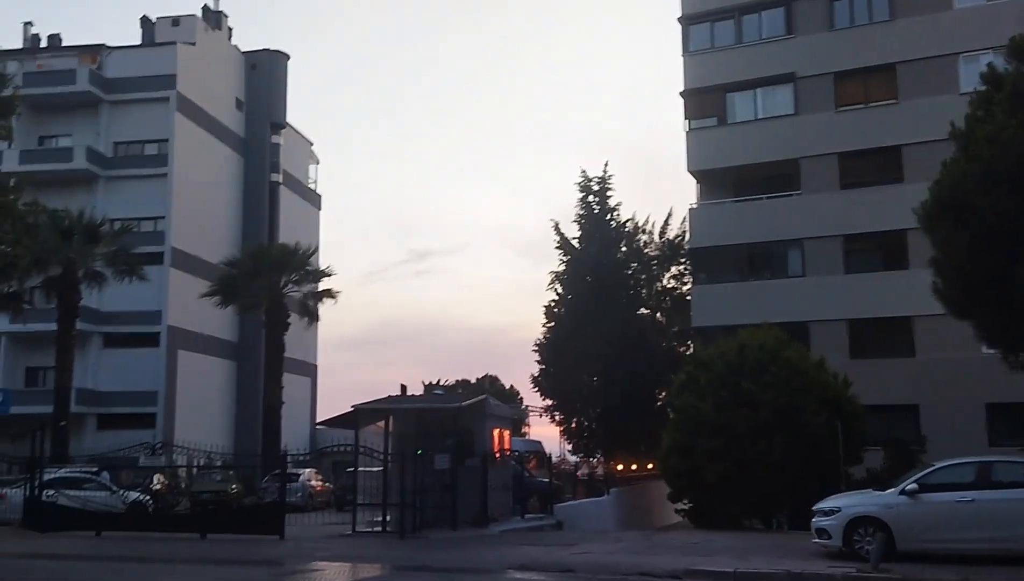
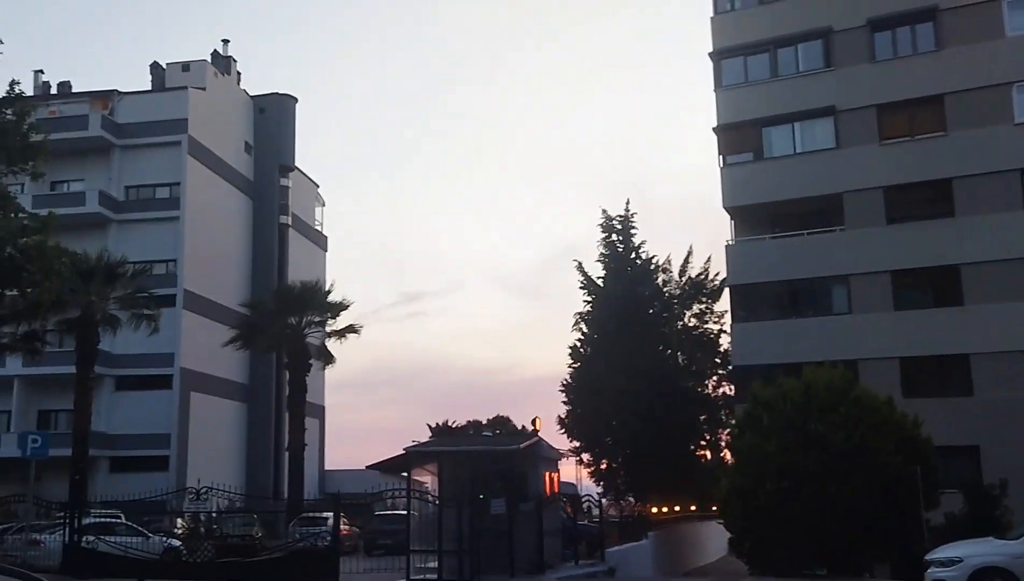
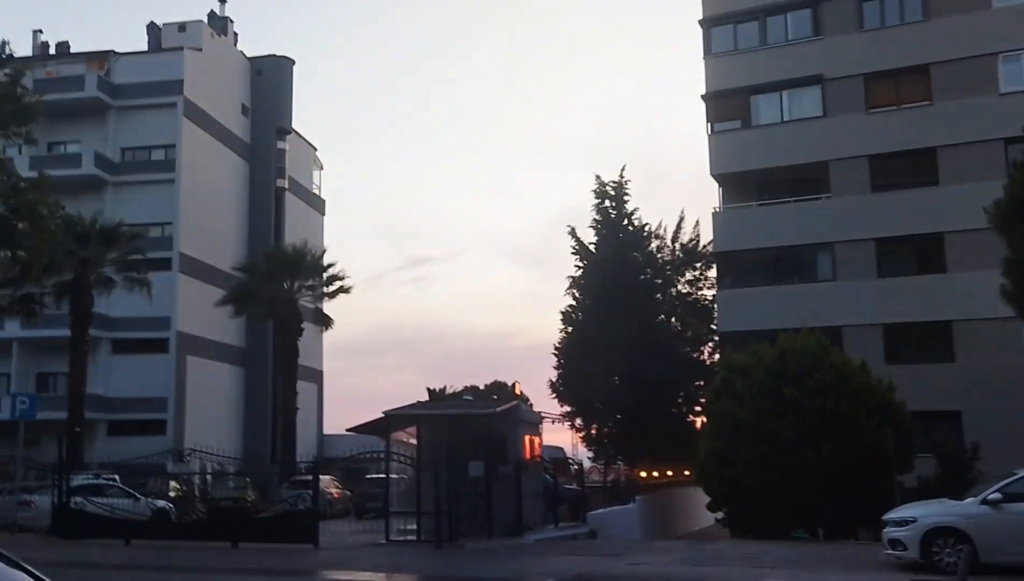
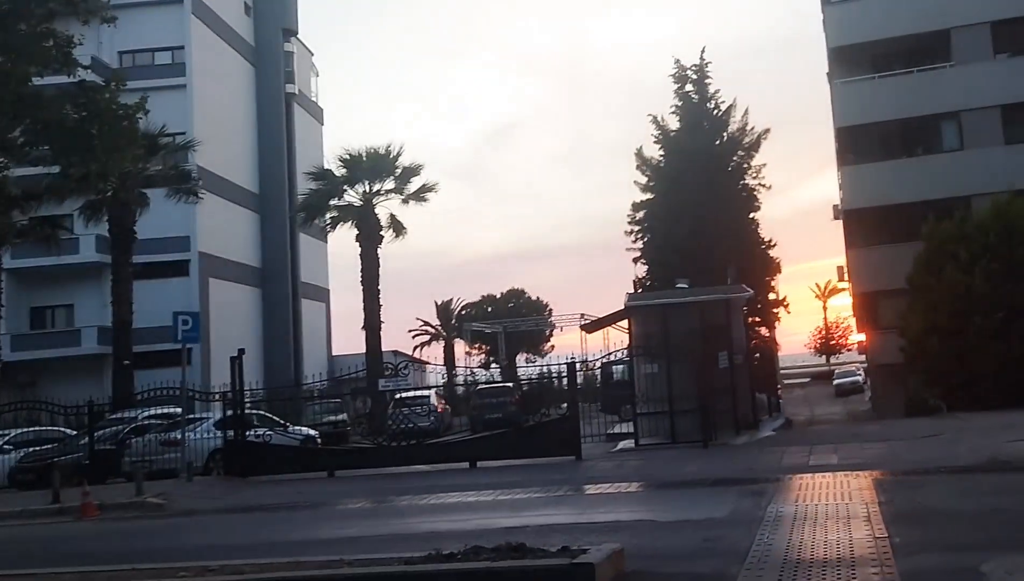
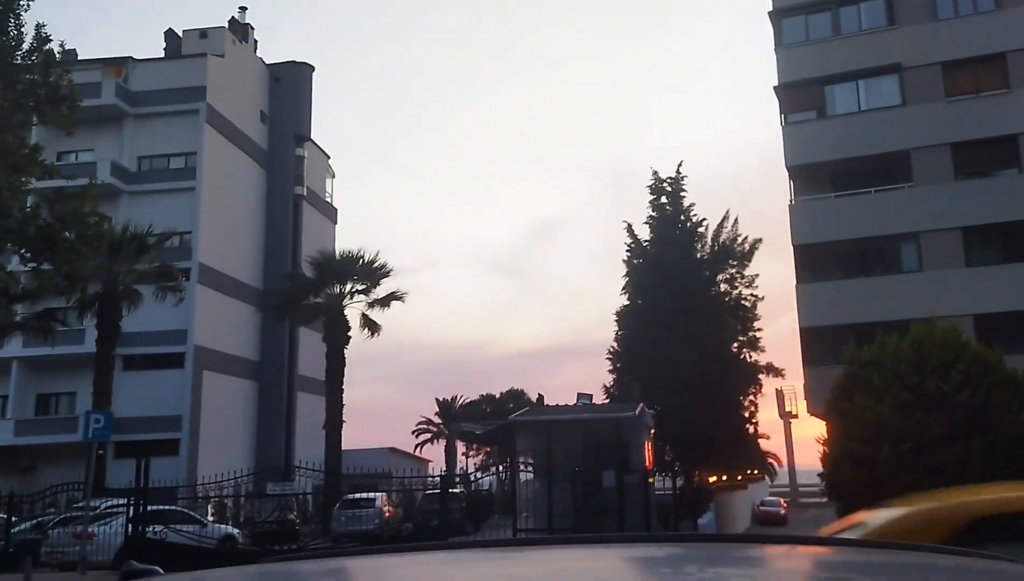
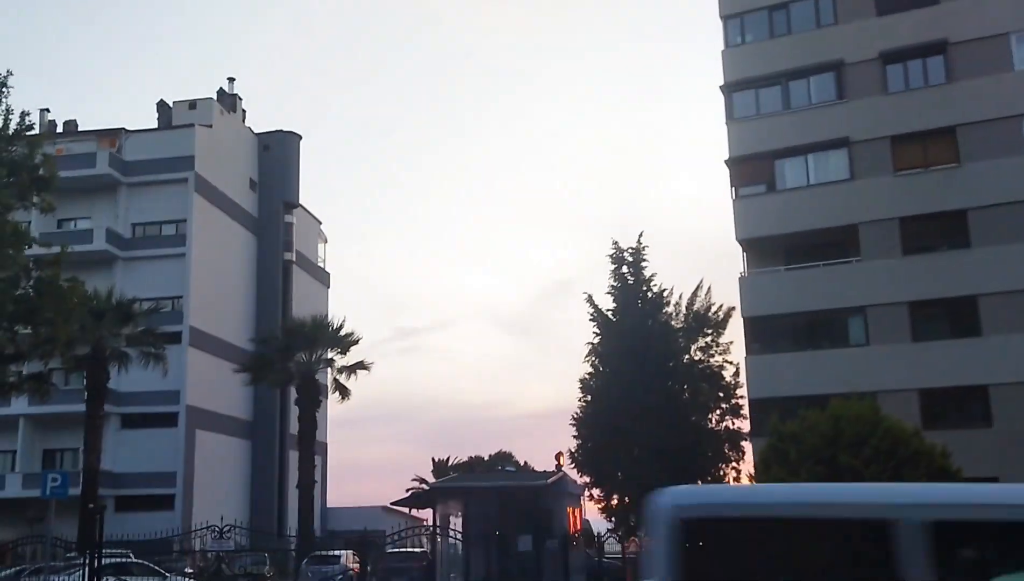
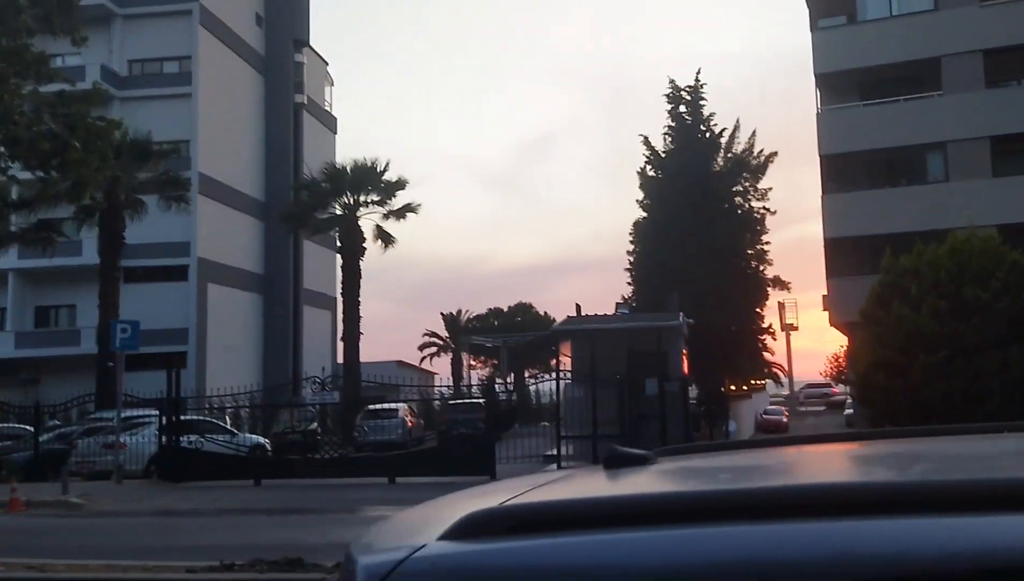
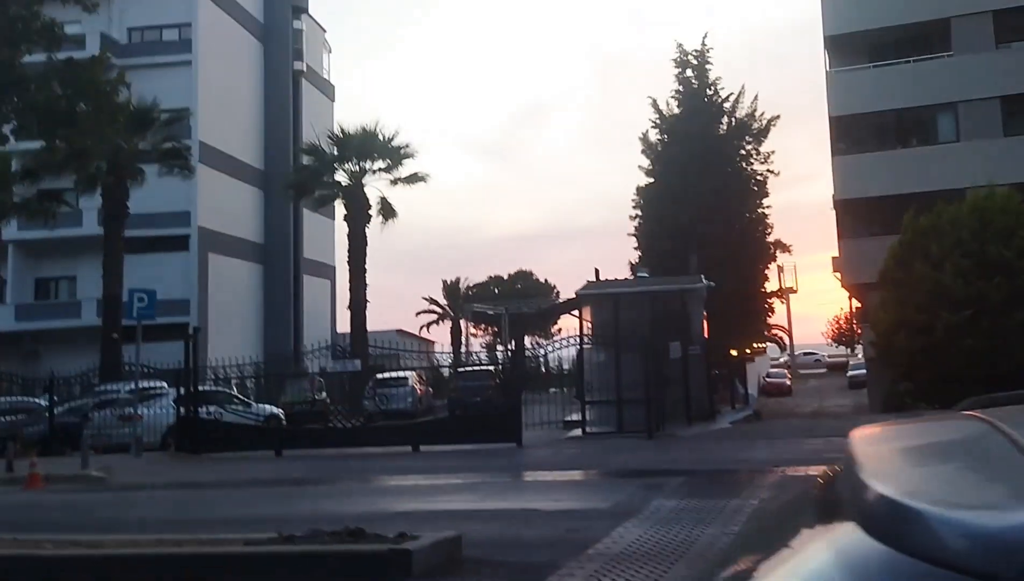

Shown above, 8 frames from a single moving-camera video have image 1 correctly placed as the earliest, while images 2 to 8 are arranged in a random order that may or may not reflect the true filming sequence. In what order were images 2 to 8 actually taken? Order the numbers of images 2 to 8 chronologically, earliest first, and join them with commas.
3, 2, 6, 5, 7, 8, 4
